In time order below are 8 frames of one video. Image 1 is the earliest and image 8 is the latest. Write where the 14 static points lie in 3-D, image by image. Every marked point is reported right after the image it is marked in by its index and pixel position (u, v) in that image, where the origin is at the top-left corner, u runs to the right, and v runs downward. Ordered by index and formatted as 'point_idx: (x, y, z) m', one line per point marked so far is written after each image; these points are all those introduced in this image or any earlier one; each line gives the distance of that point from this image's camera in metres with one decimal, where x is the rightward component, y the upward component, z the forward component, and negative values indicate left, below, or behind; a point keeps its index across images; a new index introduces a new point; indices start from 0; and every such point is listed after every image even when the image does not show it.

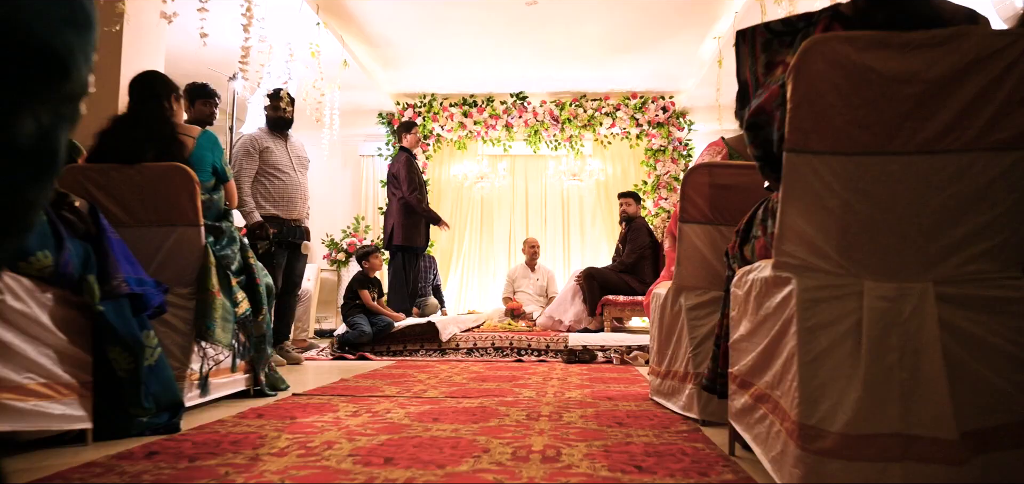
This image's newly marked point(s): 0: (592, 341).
0: (+0.5, -0.6, +4.5) m
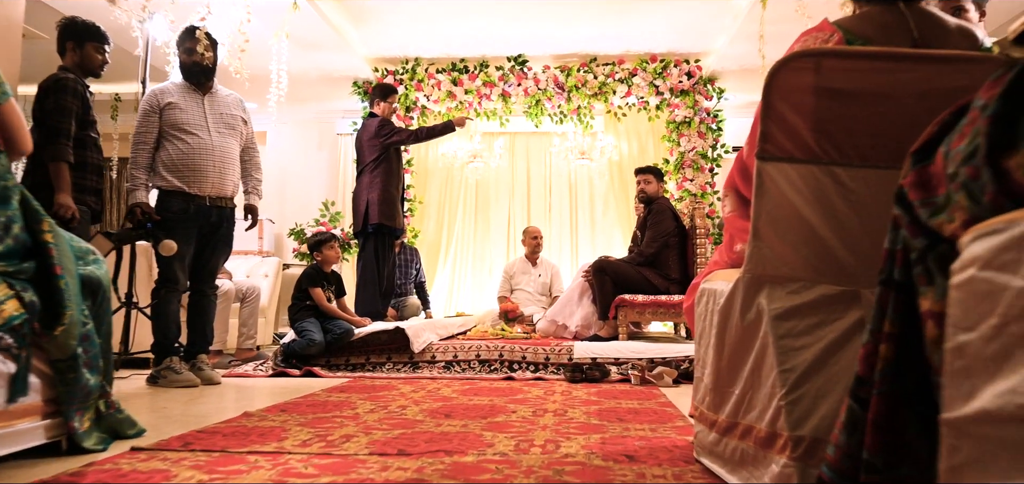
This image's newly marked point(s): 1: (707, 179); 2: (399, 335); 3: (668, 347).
0: (+0.5, -0.5, +3.5) m
1: (+1.4, +0.5, +5.2) m
2: (-0.6, -0.5, +3.6) m
3: (+0.8, -0.5, +3.5) m
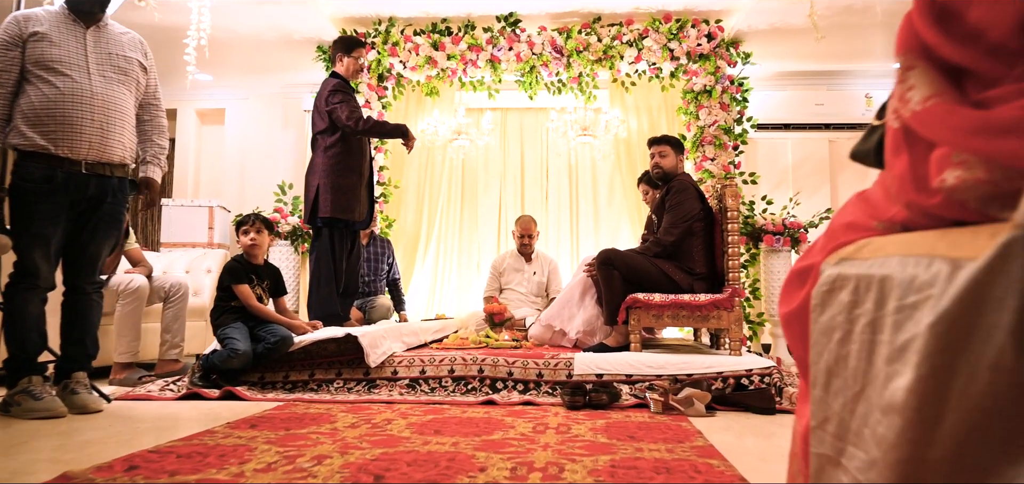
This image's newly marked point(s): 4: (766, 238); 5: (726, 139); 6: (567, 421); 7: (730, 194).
0: (+0.4, -0.5, +2.8) m
1: (+1.4, +0.5, +4.4) m
2: (-0.6, -0.4, +2.8) m
3: (+0.7, -0.5, +2.8) m
4: (+1.6, 0.0, +4.3) m
5: (+1.4, +0.7, +4.4) m
6: (+0.2, -0.5, +2.1) m
7: (+1.0, +0.2, +3.1) m
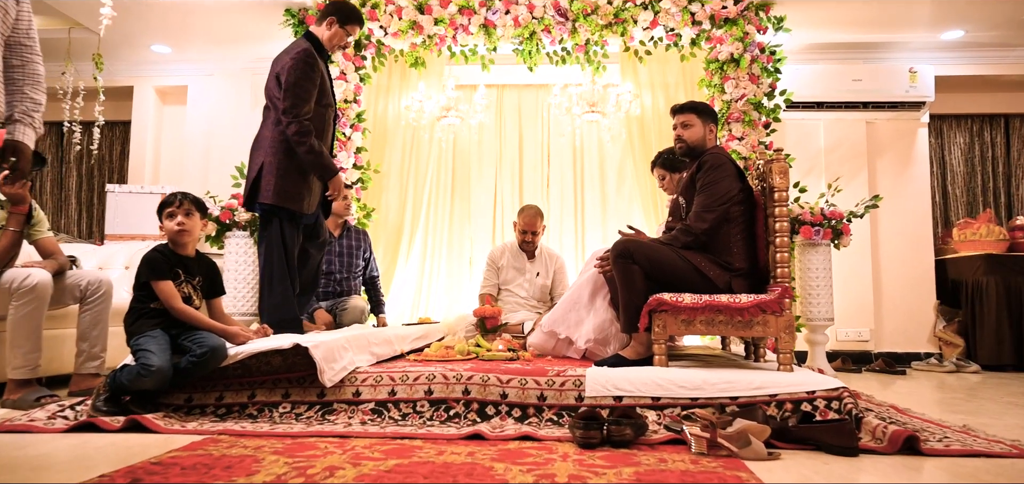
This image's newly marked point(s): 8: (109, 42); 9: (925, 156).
0: (+0.4, -0.4, +2.2) m
1: (+1.4, +0.6, +3.8) m
2: (-0.6, -0.4, +2.2) m
3: (+0.7, -0.4, +2.2) m
4: (+1.5, +0.1, +3.7) m
5: (+1.3, +0.7, +3.8) m
6: (+0.1, -0.5, +1.5) m
7: (+1.0, +0.3, +2.5) m
8: (-2.7, +1.3, +4.6) m
9: (+2.7, +0.6, +4.6) m
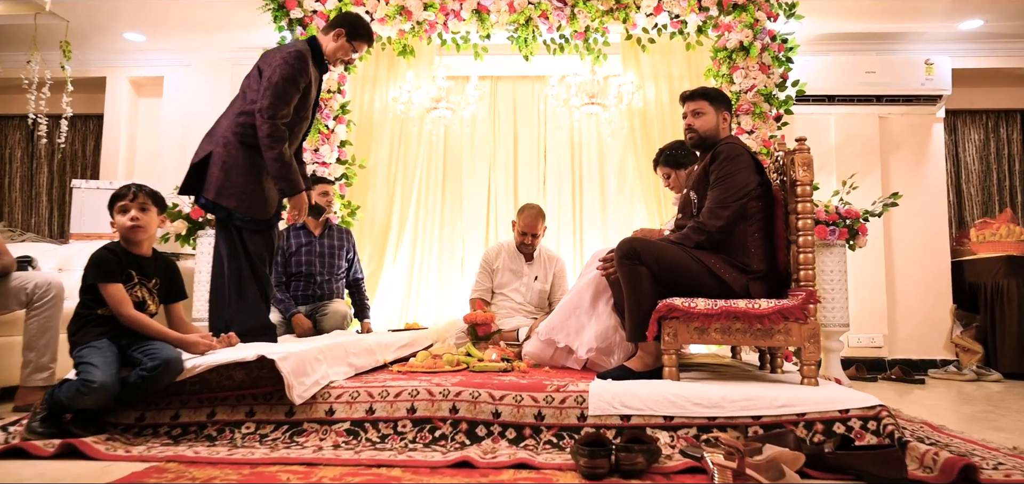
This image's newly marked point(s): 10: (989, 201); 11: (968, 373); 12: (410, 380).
0: (+0.4, -0.4, +1.9) m
1: (+1.3, +0.6, +3.6) m
2: (-0.7, -0.4, +1.9) m
3: (+0.7, -0.4, +1.9) m
4: (+1.5, +0.1, +3.4) m
5: (+1.3, +0.7, +3.6) m
6: (+0.1, -0.5, +1.3) m
7: (+0.9, +0.3, +2.3) m
8: (-2.7, +1.3, +4.3) m
9: (+2.7, +0.6, +4.4) m
10: (+3.3, +0.3, +4.8) m
11: (+2.6, -0.7, +4.0) m
12: (-0.3, -0.4, +2.1) m
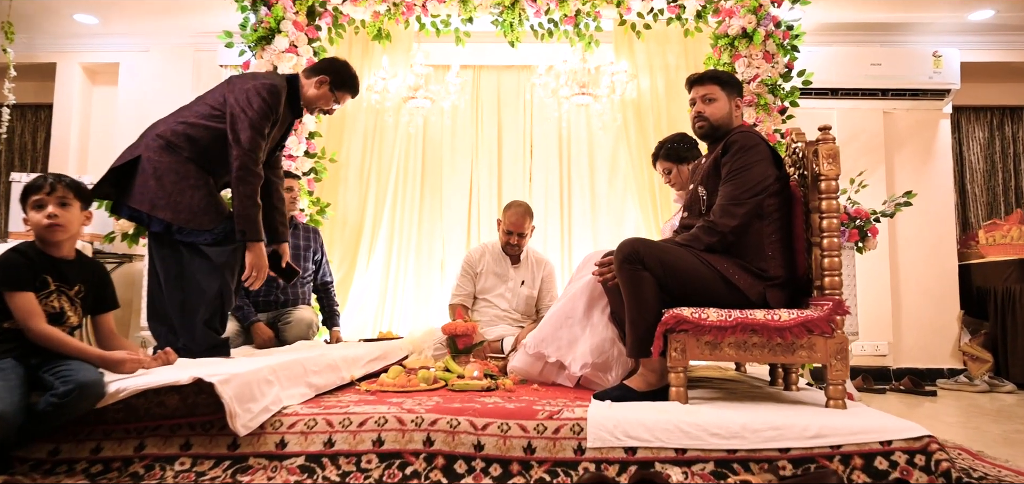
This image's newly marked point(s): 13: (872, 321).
0: (+0.3, -0.4, +1.6) m
1: (+1.3, +0.6, +3.3) m
2: (-0.7, -0.4, +1.6) m
3: (+0.7, -0.4, +1.6) m
4: (+1.4, +0.1, +3.2) m
5: (+1.2, +0.7, +3.3) m
6: (+0.1, -0.5, +1.0) m
7: (+0.9, +0.3, +2.0) m
8: (-2.8, +1.3, +4.0) m
9: (+2.6, +0.6, +4.2) m
10: (+3.2, +0.3, +4.6) m
11: (+2.5, -0.8, +3.7) m
12: (-0.3, -0.4, +1.8) m
13: (+2.1, -0.5, +4.1) m
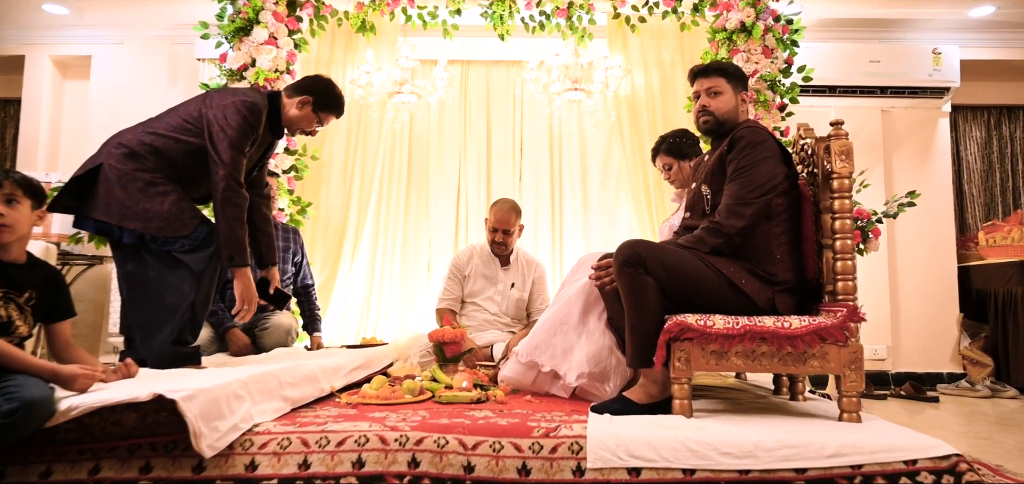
0: (+0.3, -0.4, +1.5) m
1: (+1.2, +0.5, +3.2) m
2: (-0.7, -0.4, +1.5) m
3: (+0.6, -0.4, +1.5) m
4: (+1.4, 0.0, +3.1) m
5: (+1.2, +0.7, +3.2) m
6: (+0.1, -0.5, +0.8) m
7: (+0.9, +0.2, +1.9) m
8: (-2.8, +1.3, +3.8) m
9: (+2.5, +0.5, +4.1) m
10: (+3.1, +0.3, +4.5) m
11: (+2.4, -0.8, +3.6) m
12: (-0.4, -0.4, +1.7) m
13: (+2.0, -0.5, +4.0) m
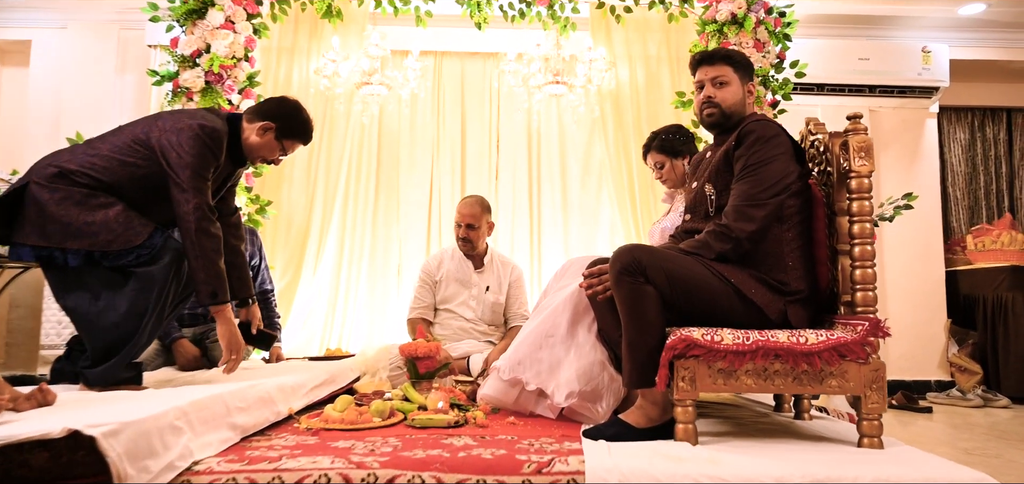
0: (+0.3, -0.5, +1.3) m
1: (+1.1, +0.5, +3.0) m
2: (-0.7, -0.4, +1.2) m
3: (+0.6, -0.4, +1.3) m
4: (+1.3, 0.0, +2.9) m
5: (+1.1, +0.7, +3.0) m
6: (+0.1, -0.5, +0.6) m
7: (+0.8, +0.2, +1.7) m
8: (-2.9, +1.3, +3.5) m
9: (+2.4, +0.5, +4.0) m
10: (+3.0, +0.2, +4.5) m
11: (+2.3, -0.8, +3.5) m
12: (-0.4, -0.4, +1.4) m
13: (+1.9, -0.5, +3.9) m
